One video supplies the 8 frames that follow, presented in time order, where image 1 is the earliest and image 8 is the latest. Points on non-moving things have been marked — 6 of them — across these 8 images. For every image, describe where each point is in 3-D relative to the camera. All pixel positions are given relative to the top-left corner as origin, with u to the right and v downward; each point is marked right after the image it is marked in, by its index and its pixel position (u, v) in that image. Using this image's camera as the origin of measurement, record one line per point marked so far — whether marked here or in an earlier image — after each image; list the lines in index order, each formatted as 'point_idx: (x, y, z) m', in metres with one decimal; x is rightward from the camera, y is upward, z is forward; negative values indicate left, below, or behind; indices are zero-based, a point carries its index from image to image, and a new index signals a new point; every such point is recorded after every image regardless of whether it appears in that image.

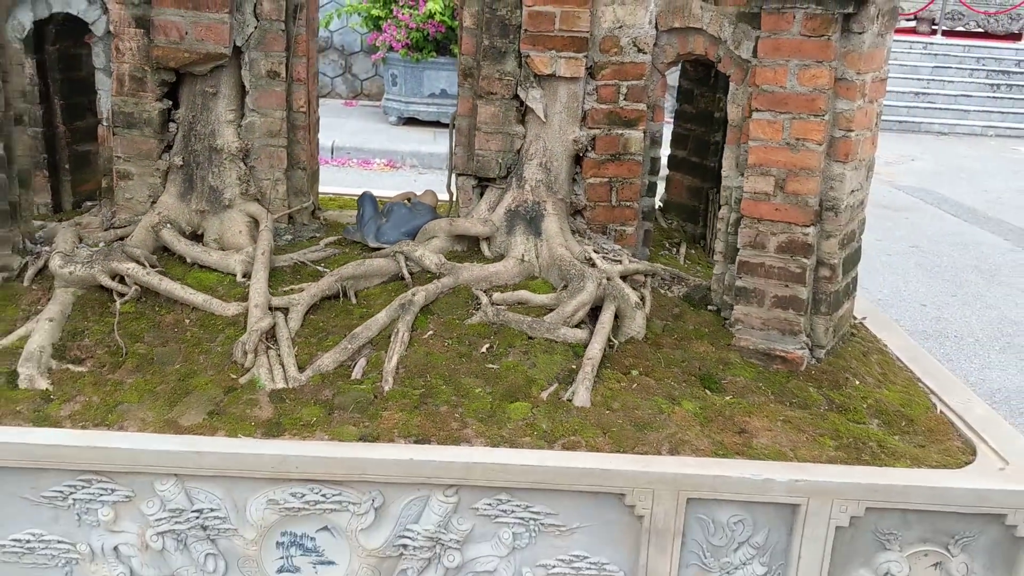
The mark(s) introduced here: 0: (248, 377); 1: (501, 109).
0: (-0.5, -0.2, +2.0) m
1: (0.0, +0.5, +2.6) m
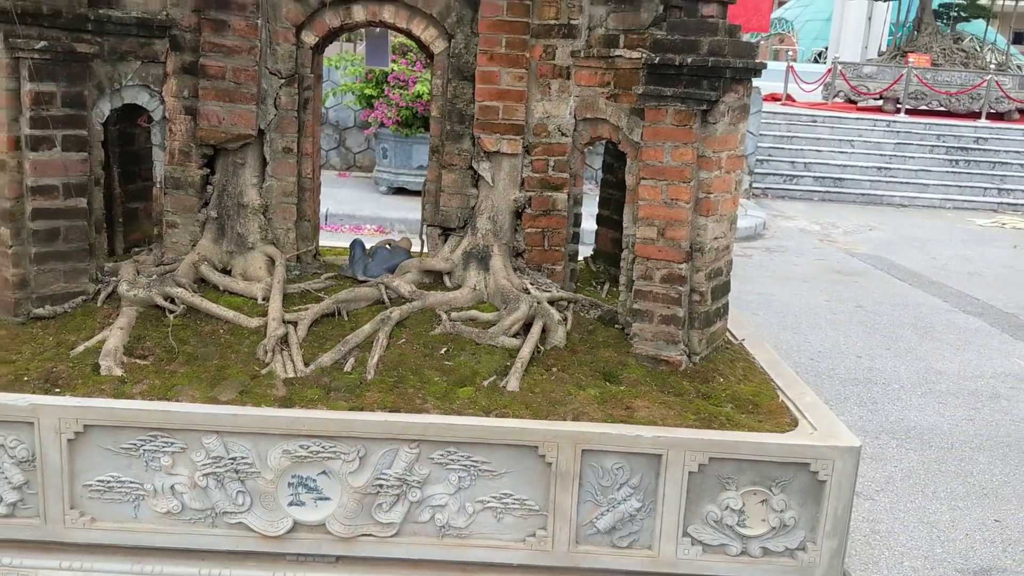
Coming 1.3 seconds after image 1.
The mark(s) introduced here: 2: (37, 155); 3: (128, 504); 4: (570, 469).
0: (-0.7, -0.2, +2.8) m
1: (-0.2, +0.4, +3.4) m
2: (-1.4, +0.4, +2.9) m
3: (-1.0, -0.6, +2.6) m
4: (+0.2, -0.5, +2.6) m
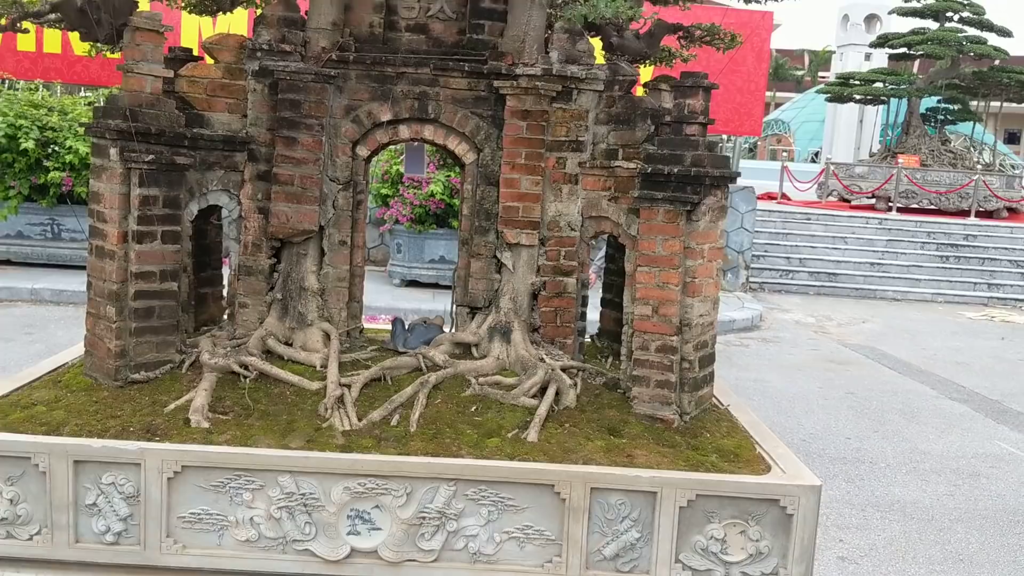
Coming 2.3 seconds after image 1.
0: (-0.6, -0.5, +3.3) m
1: (-0.1, +0.1, +4.0) m
2: (-1.3, +0.2, +3.5) m
3: (-0.9, -0.8, +3.1) m
4: (+0.2, -0.7, +3.1) m
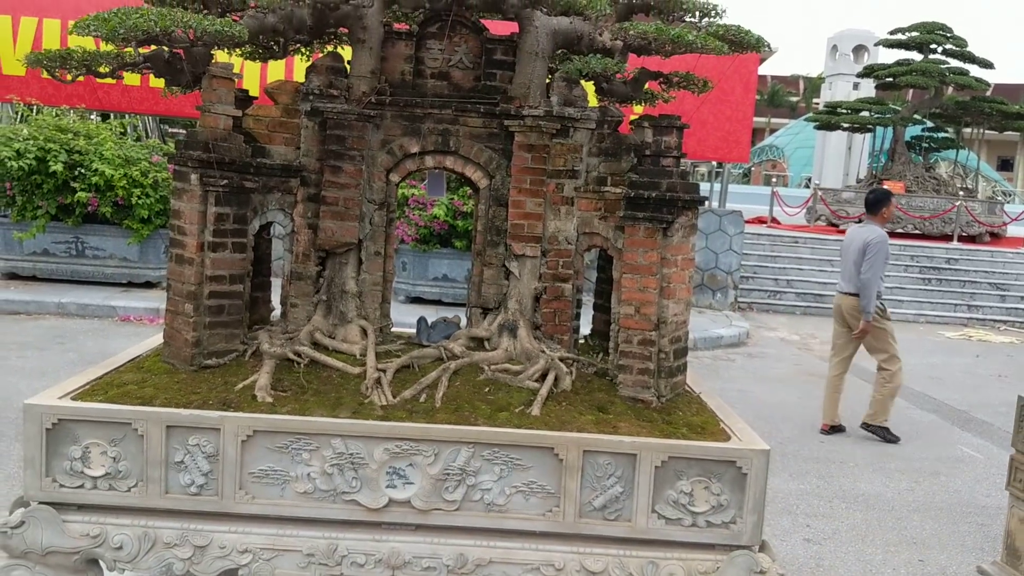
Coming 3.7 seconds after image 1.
0: (-0.6, -0.5, +4.1) m
1: (-0.1, +0.1, +4.8) m
2: (-1.3, +0.1, +4.2) m
3: (-0.9, -0.8, +3.8) m
4: (+0.2, -0.7, +3.8) m
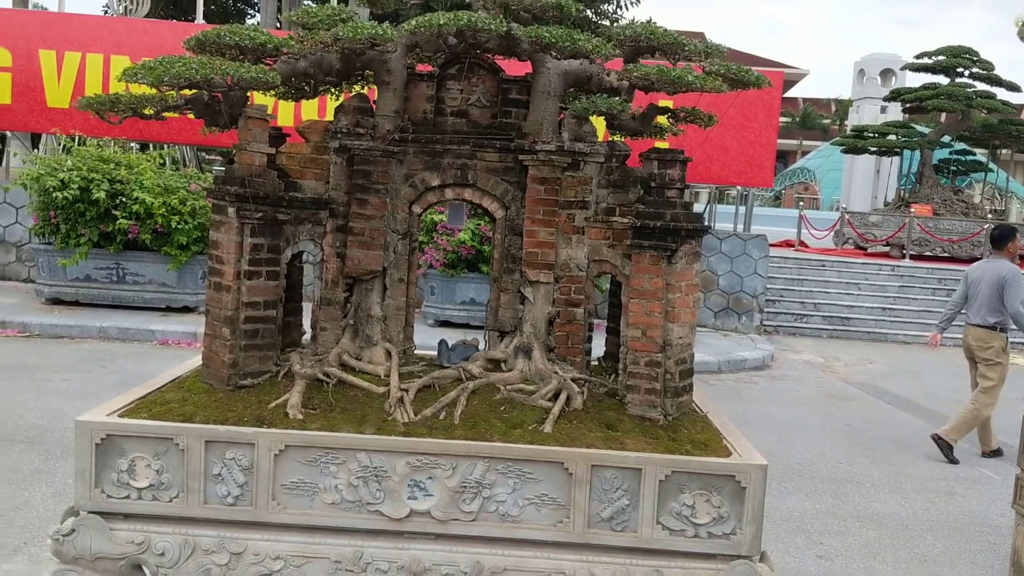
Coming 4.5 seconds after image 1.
0: (-0.5, -0.6, +4.4) m
1: (0.0, 0.0, +5.0) m
2: (-1.2, 0.0, +4.6) m
3: (-0.9, -0.9, +4.1) m
4: (+0.3, -0.8, +4.1) m
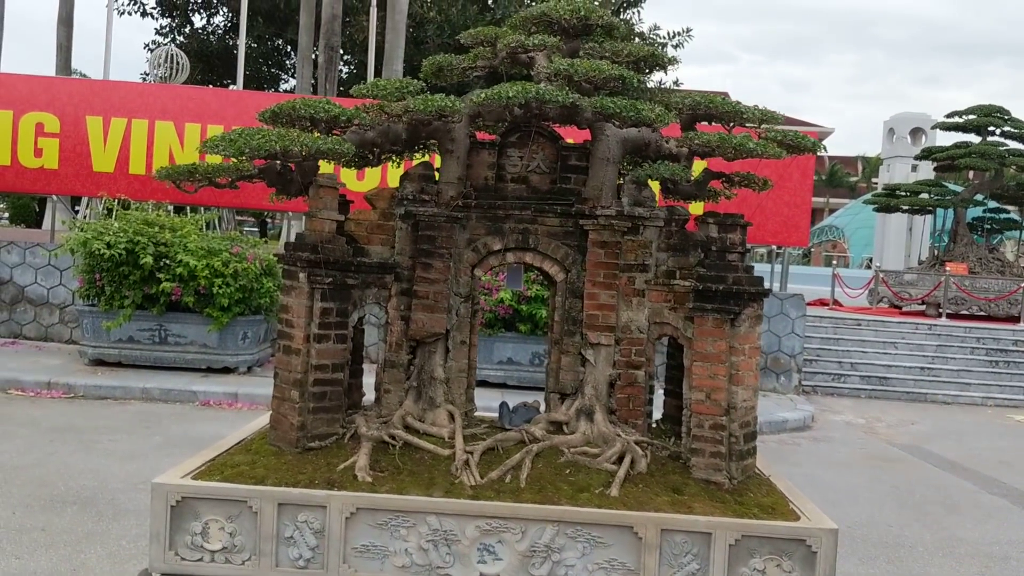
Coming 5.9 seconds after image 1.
0: (-0.2, -0.9, +4.4) m
1: (+0.3, -0.4, +5.1) m
2: (-0.9, -0.3, +4.7) m
3: (-0.6, -1.2, +4.2) m
4: (+0.6, -1.1, +4.1) m
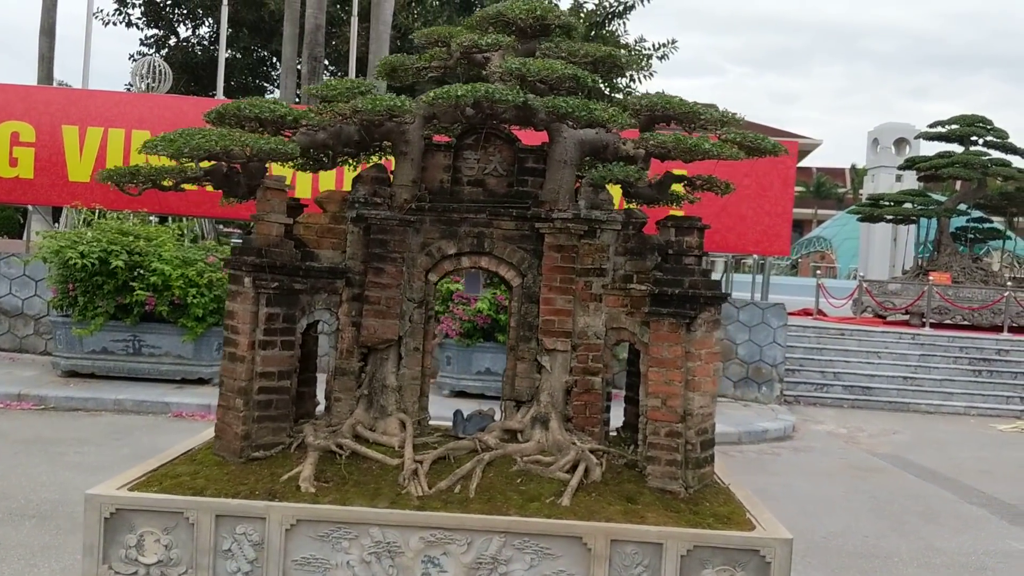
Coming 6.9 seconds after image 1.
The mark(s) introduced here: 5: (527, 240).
0: (-0.5, -0.9, +4.3) m
1: (+0.1, -0.4, +5.0) m
2: (-1.1, -0.3, +4.5) m
3: (-0.8, -1.2, +4.0) m
4: (+0.4, -1.1, +4.0) m
5: (+0.1, +0.2, +4.9) m
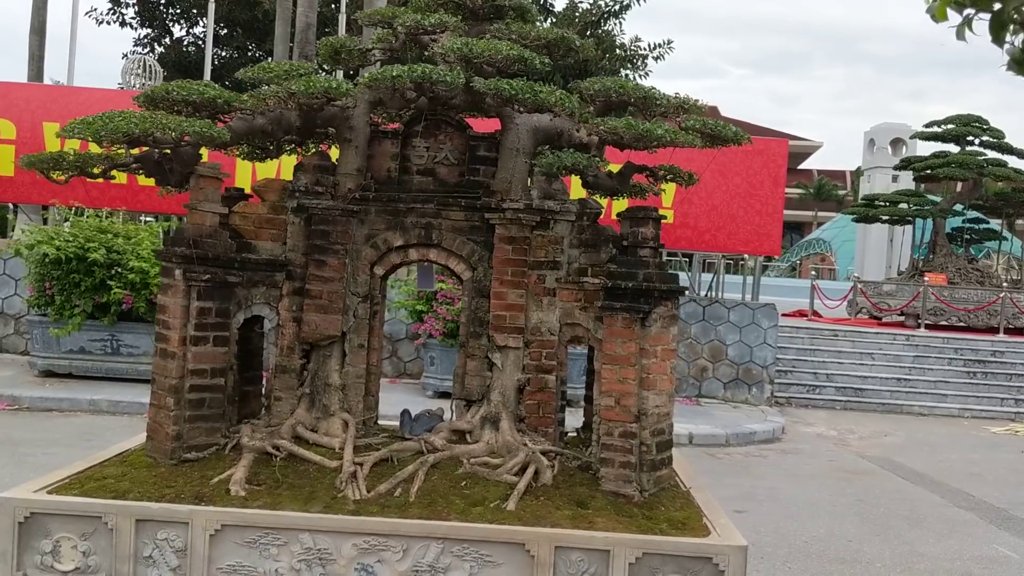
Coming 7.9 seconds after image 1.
0: (-0.7, -0.8, +4.0) m
1: (-0.1, -0.4, +4.7) m
2: (-1.4, -0.3, +4.3) m
3: (-1.0, -1.1, +3.8) m
4: (+0.1, -1.0, +3.7) m
5: (-0.2, +0.3, +4.7) m
